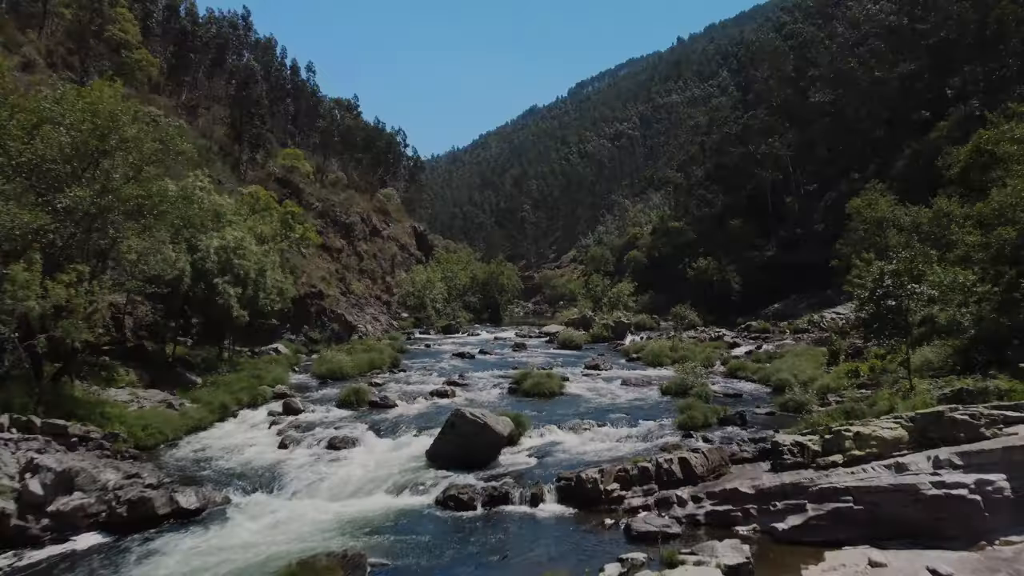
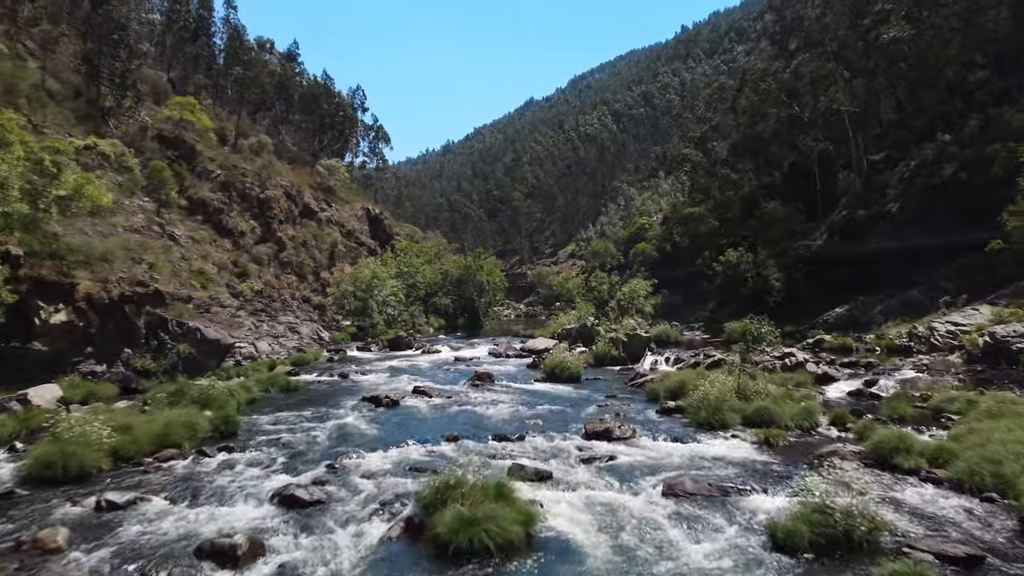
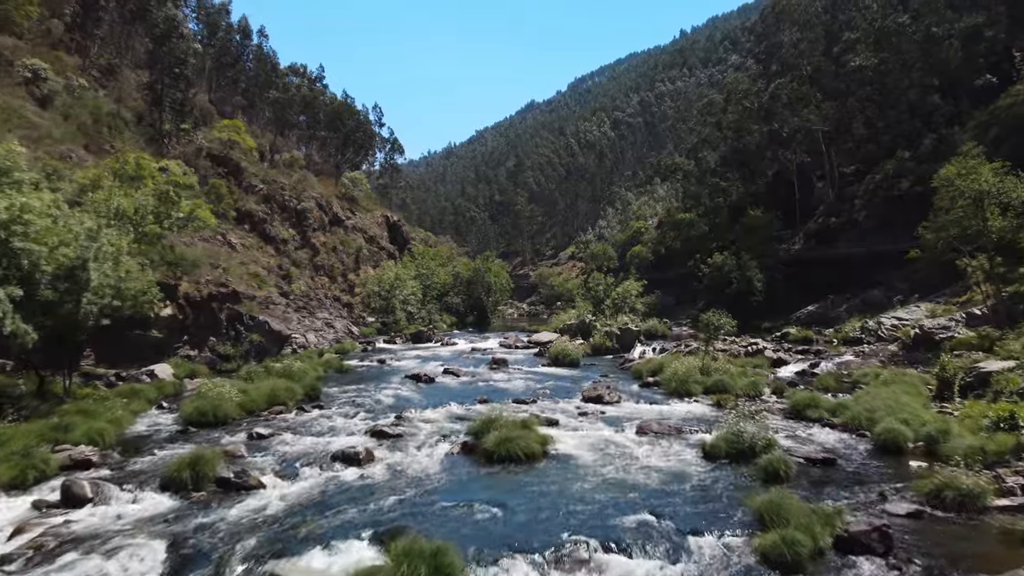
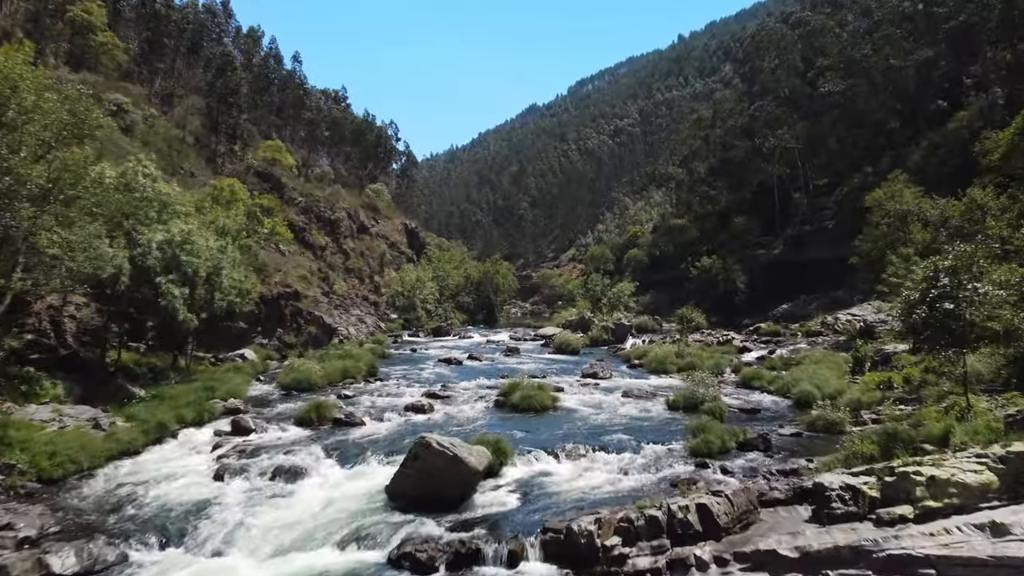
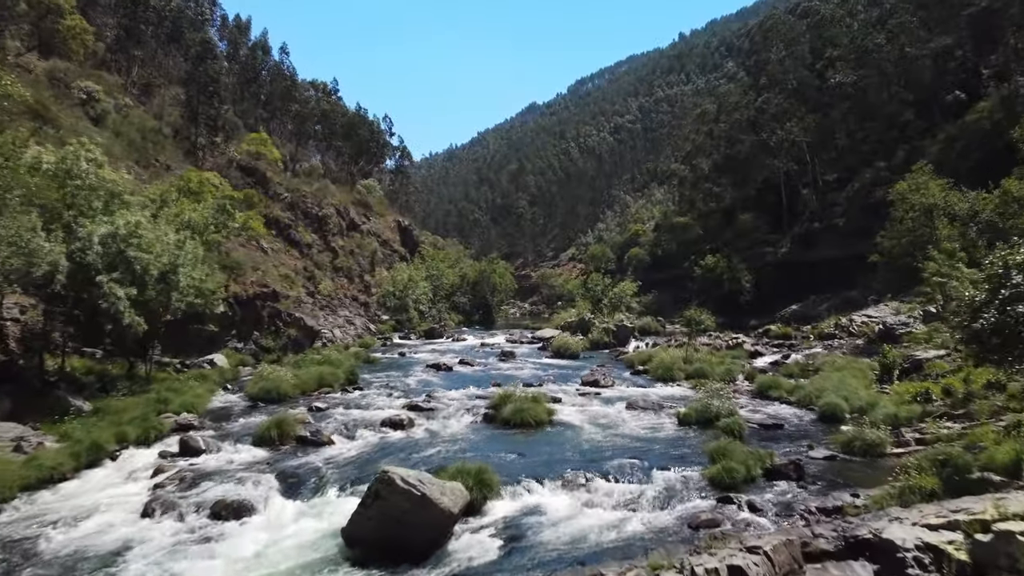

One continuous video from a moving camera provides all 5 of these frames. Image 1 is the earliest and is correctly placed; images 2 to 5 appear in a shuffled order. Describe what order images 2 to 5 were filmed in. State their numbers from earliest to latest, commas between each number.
4, 5, 3, 2
